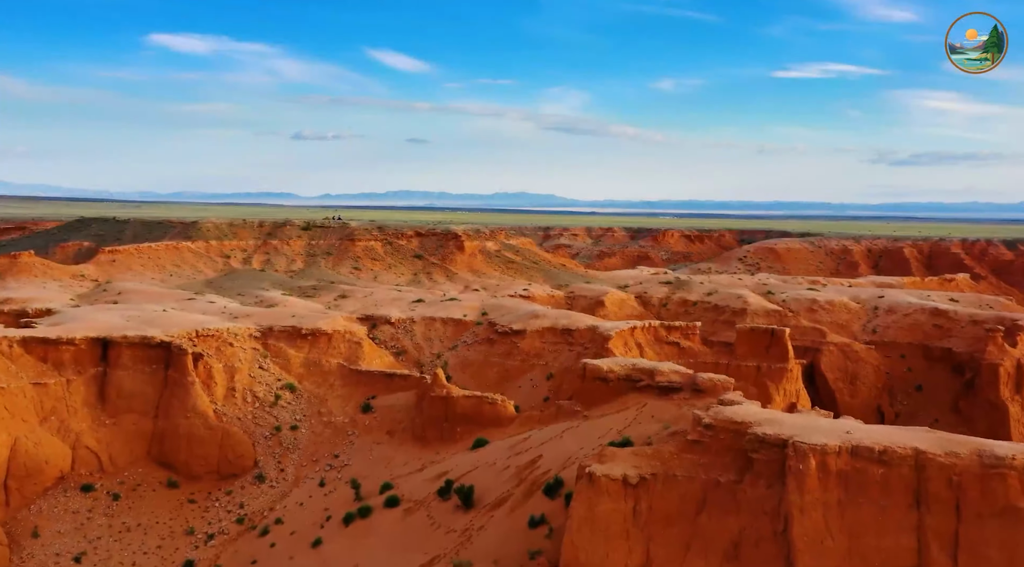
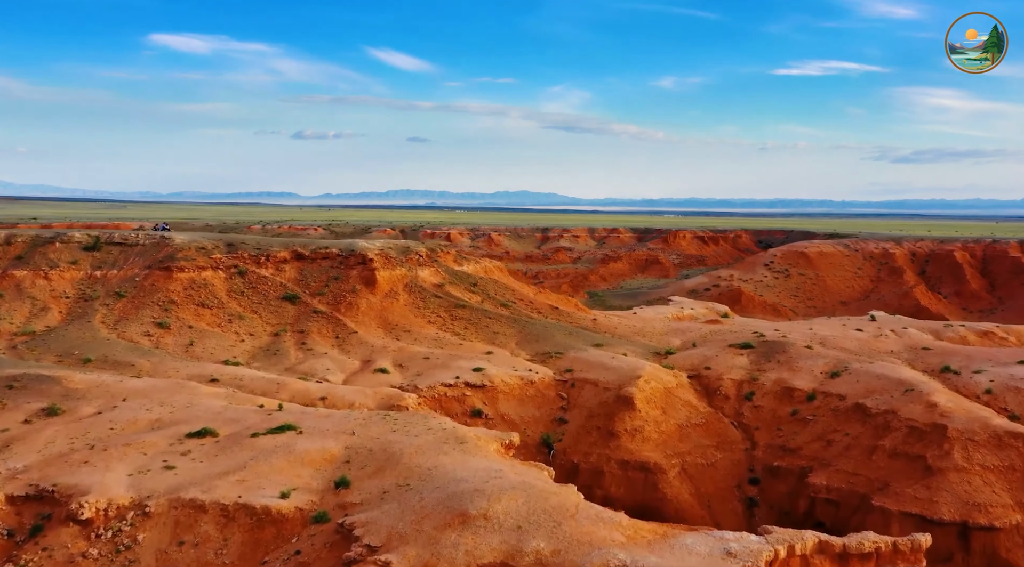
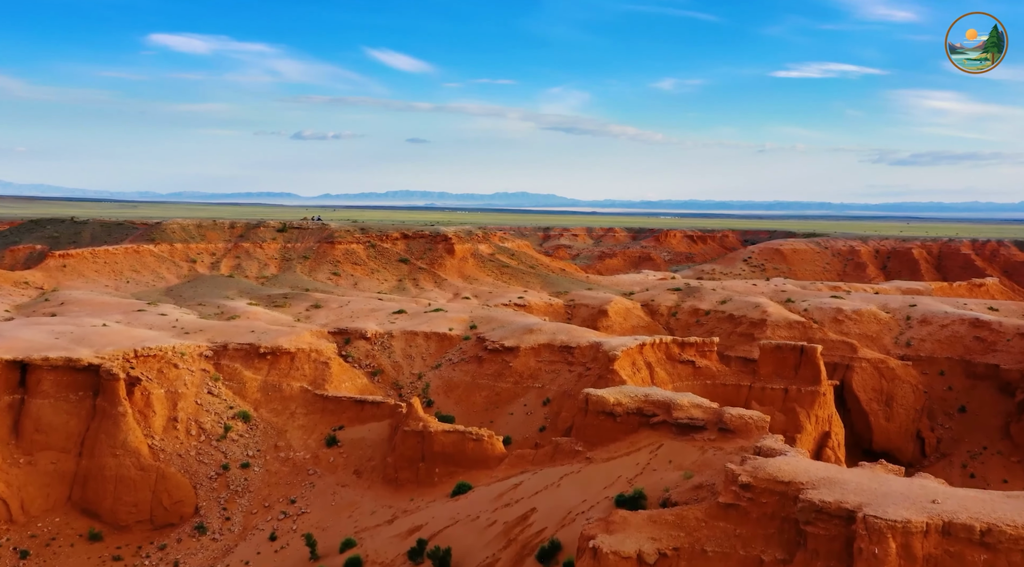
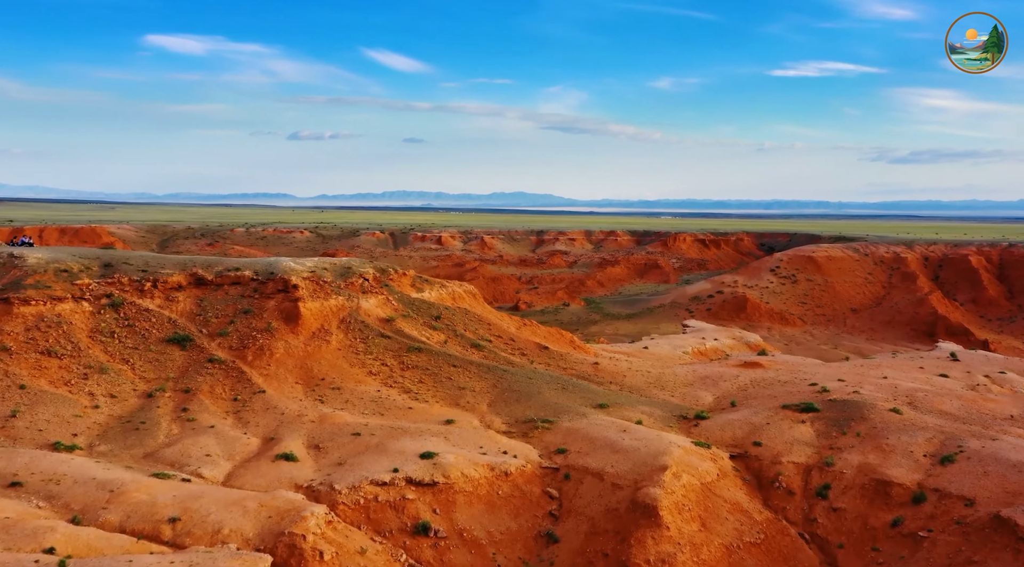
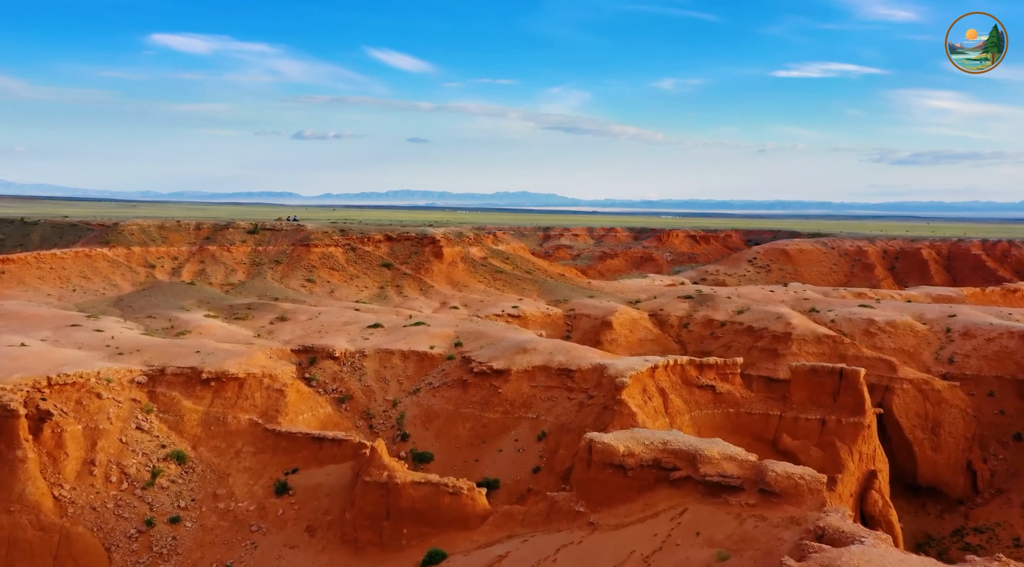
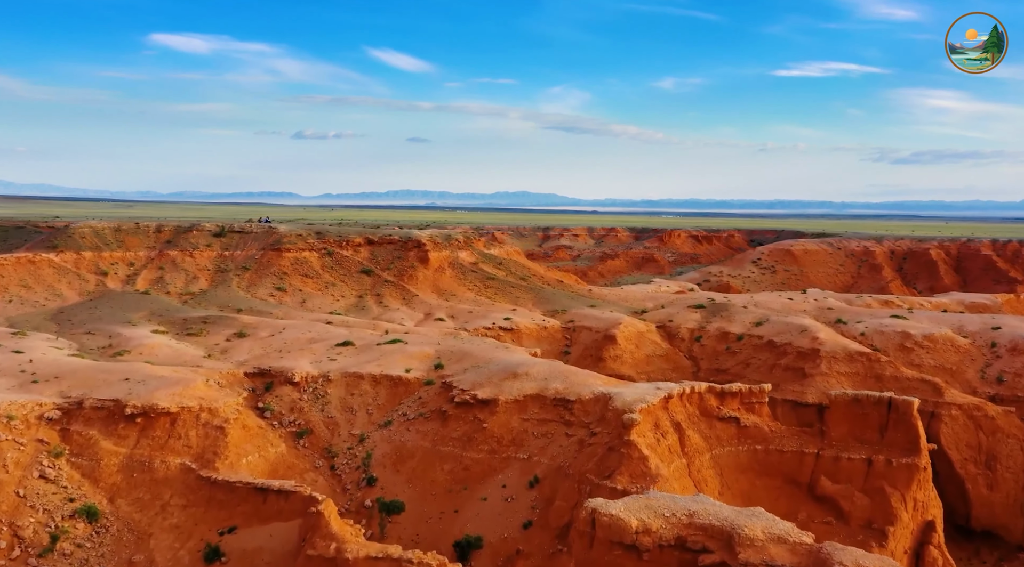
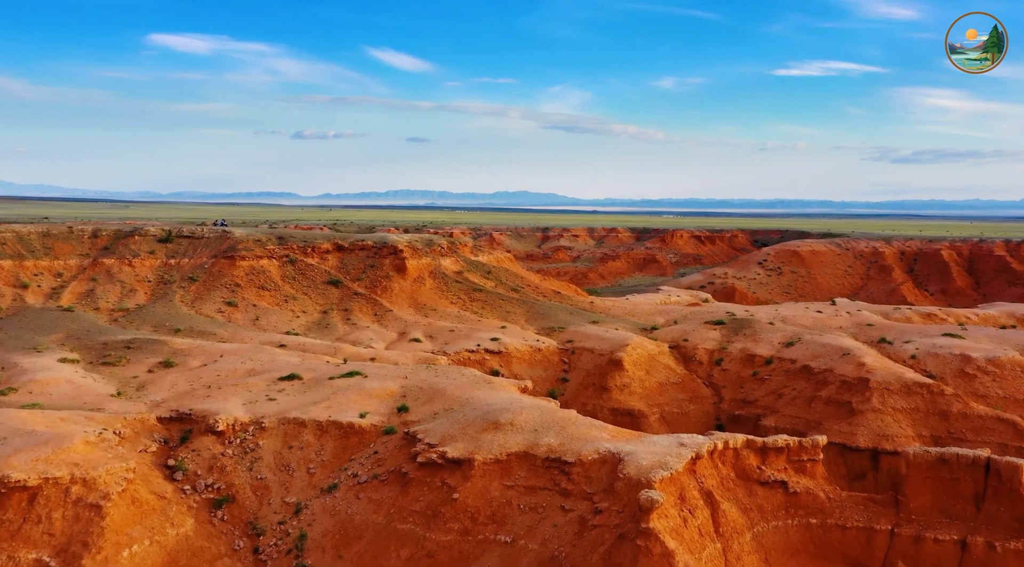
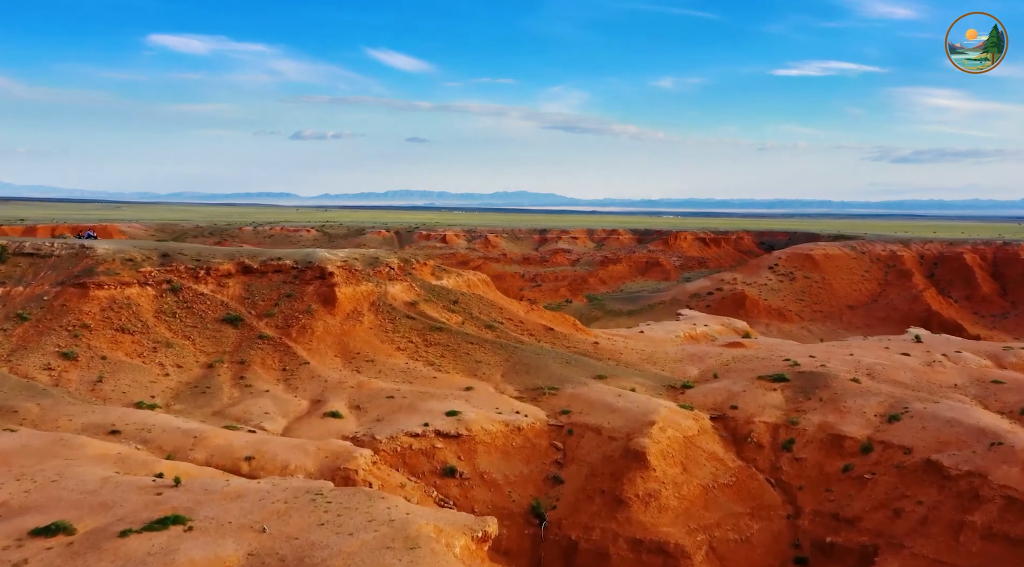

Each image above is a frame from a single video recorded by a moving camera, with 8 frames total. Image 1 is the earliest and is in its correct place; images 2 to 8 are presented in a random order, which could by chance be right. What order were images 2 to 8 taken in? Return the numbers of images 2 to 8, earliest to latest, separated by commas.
3, 5, 6, 7, 2, 8, 4
